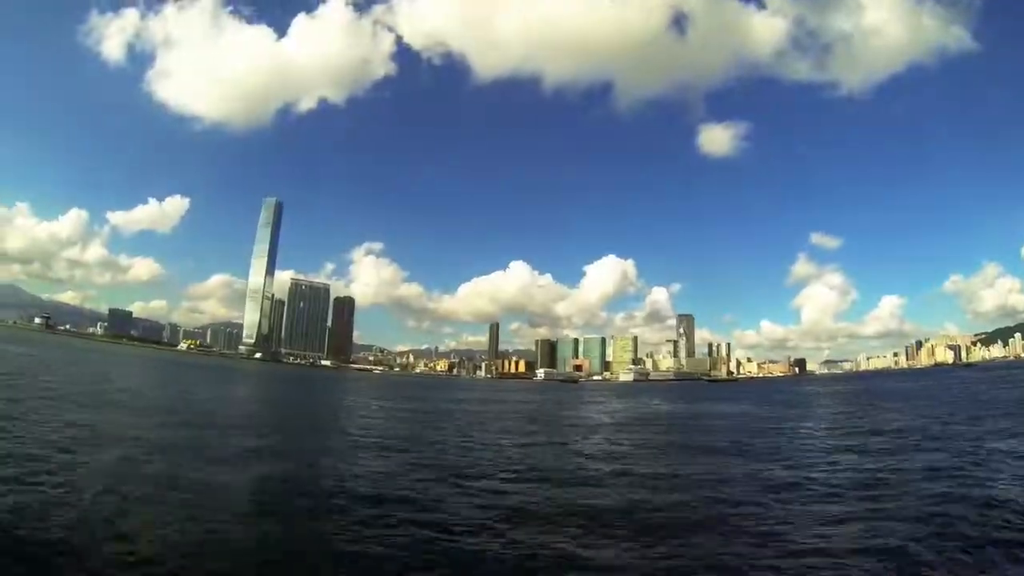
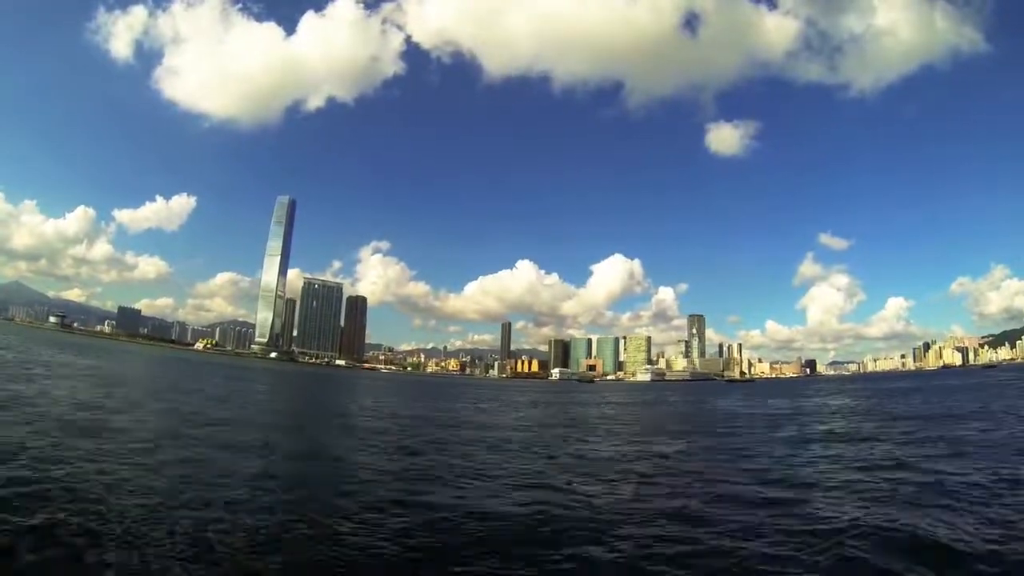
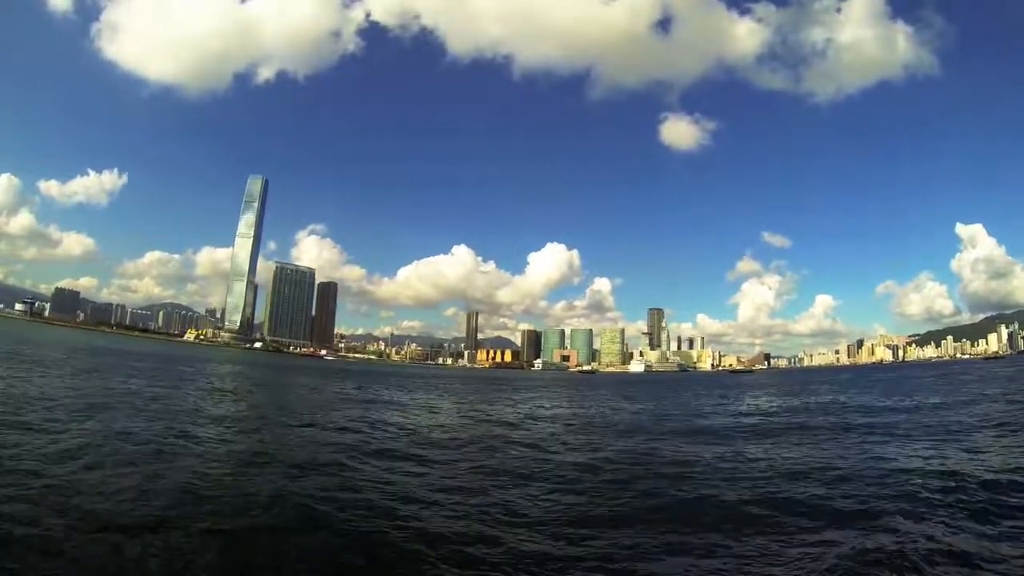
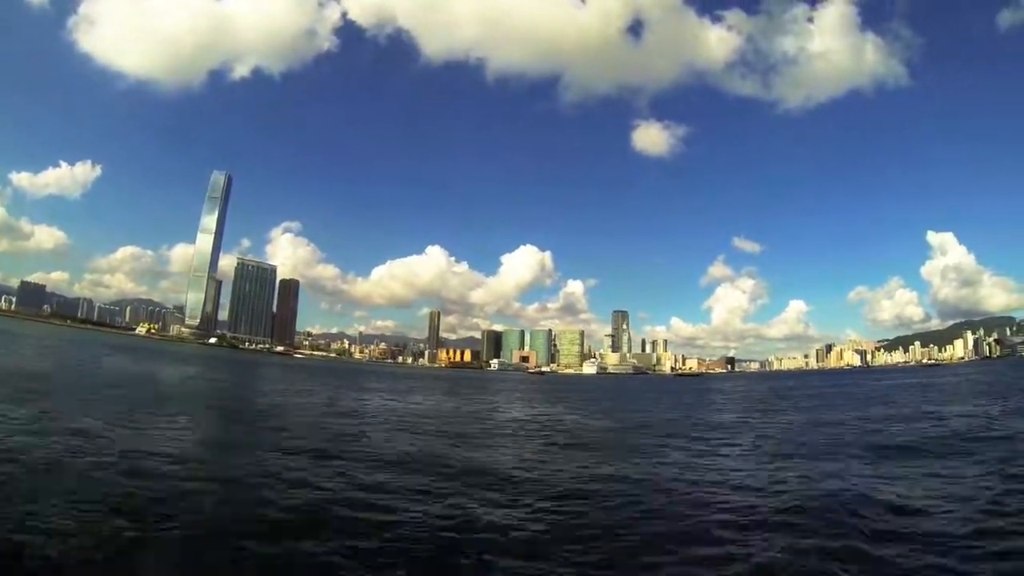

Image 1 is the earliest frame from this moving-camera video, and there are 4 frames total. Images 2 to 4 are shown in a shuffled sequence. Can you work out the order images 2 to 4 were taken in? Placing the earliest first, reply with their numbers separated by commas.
2, 4, 3
